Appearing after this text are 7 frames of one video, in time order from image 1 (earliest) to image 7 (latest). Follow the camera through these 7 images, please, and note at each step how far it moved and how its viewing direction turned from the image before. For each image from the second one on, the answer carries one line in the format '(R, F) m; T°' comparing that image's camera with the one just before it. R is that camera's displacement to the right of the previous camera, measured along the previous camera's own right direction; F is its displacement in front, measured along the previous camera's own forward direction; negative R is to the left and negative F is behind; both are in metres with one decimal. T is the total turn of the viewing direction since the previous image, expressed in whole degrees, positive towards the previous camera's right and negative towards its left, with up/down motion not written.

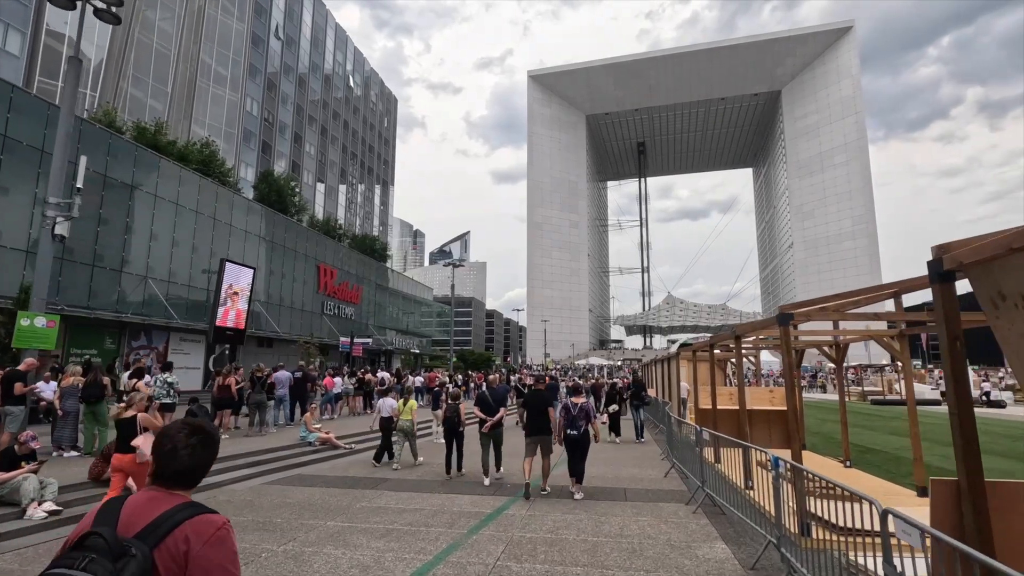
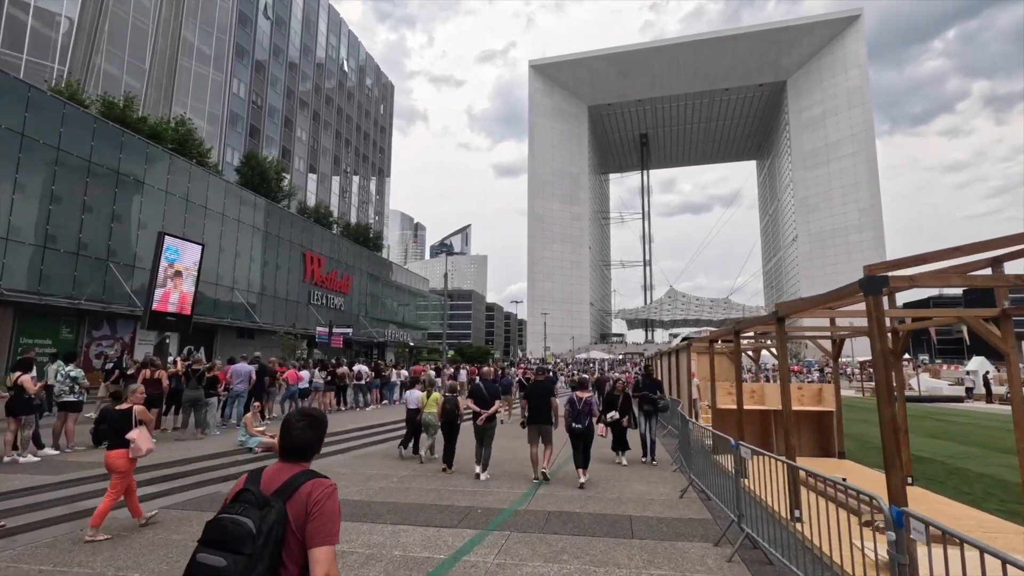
(+0.3, +1.9) m; 0°
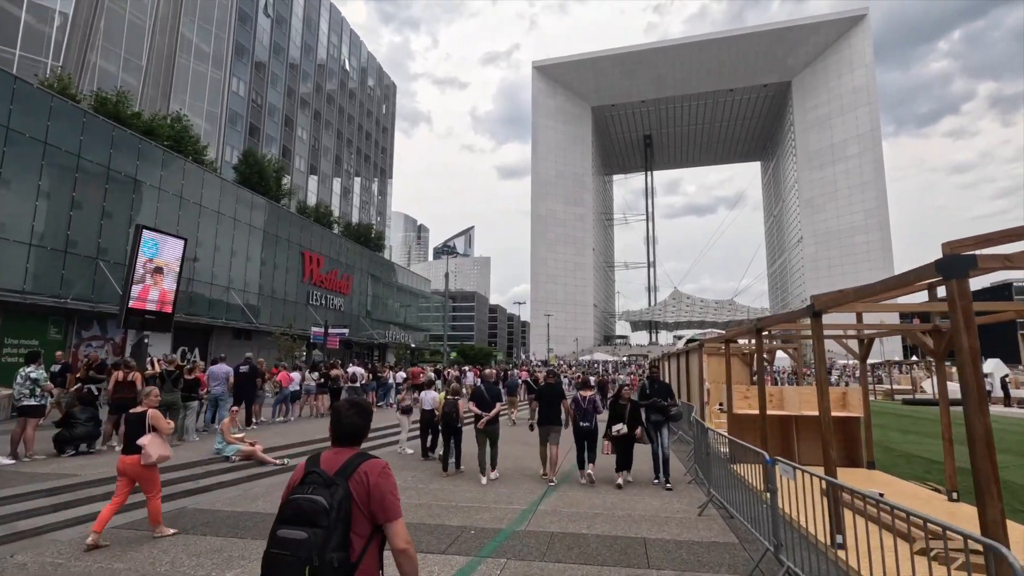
(+0.1, +0.7) m; 0°
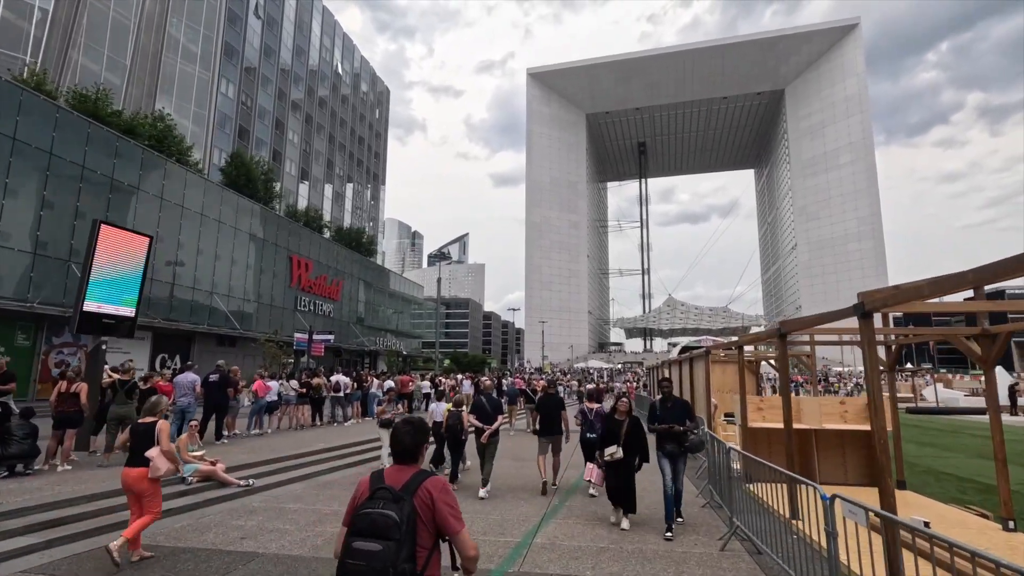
(0.0, +0.9) m; +1°
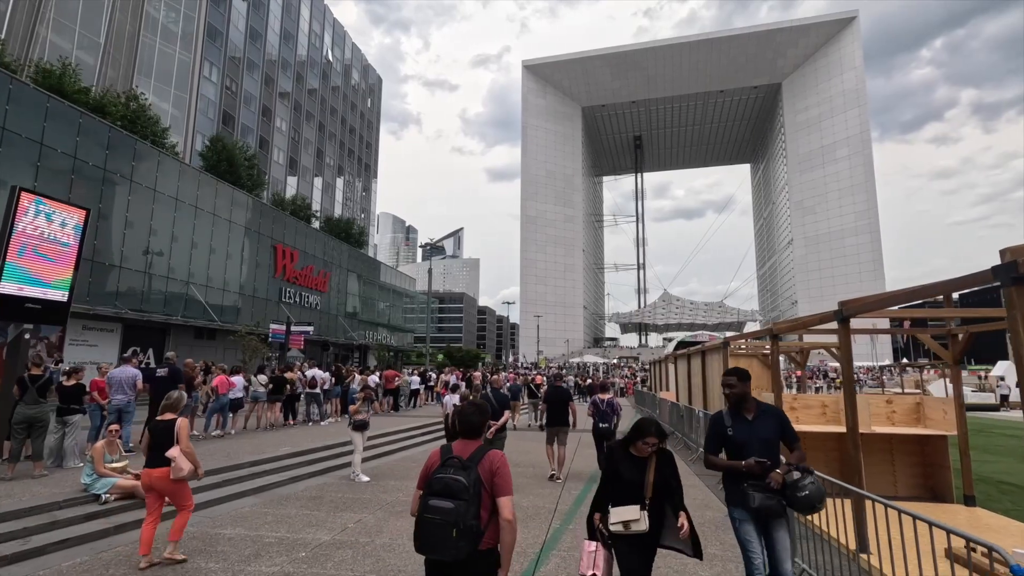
(0.0, +1.4) m; +1°
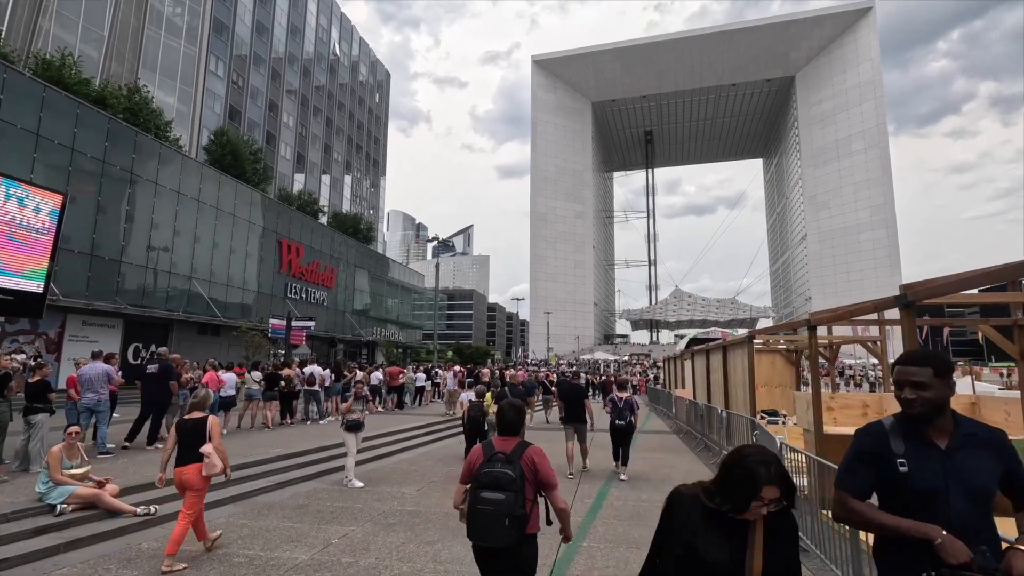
(+0.1, +0.7) m; -1°
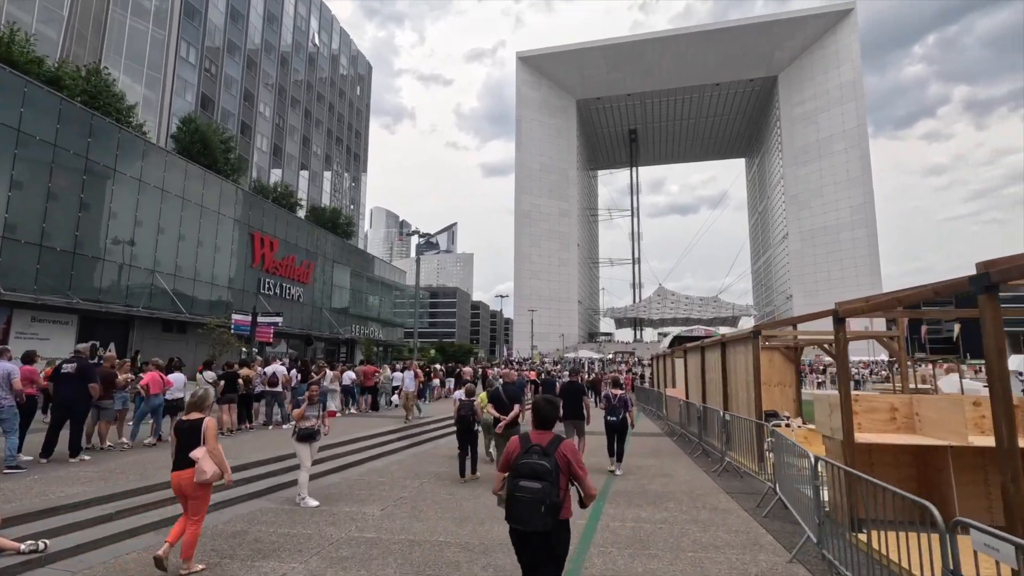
(0.0, +1.0) m; +2°
